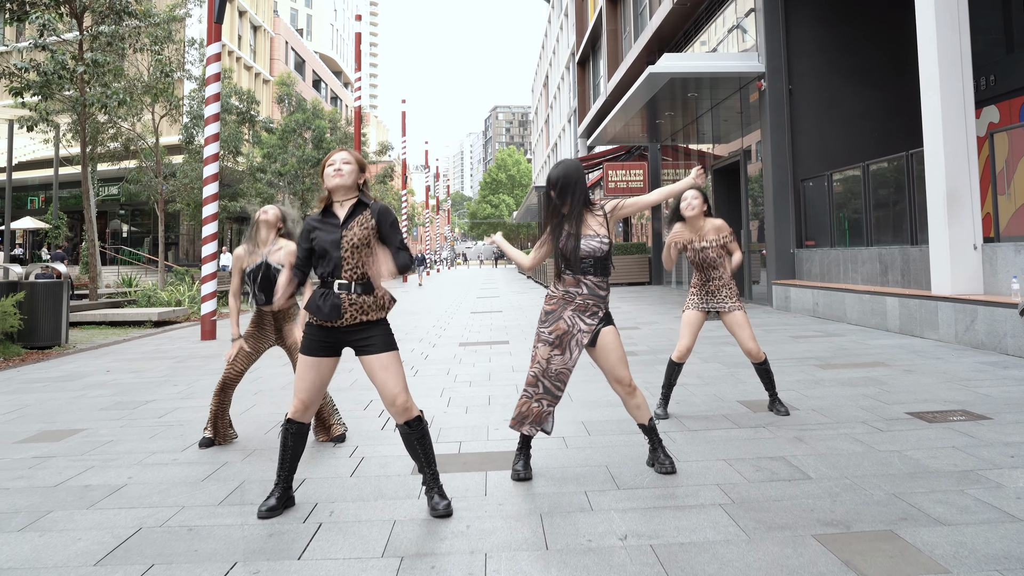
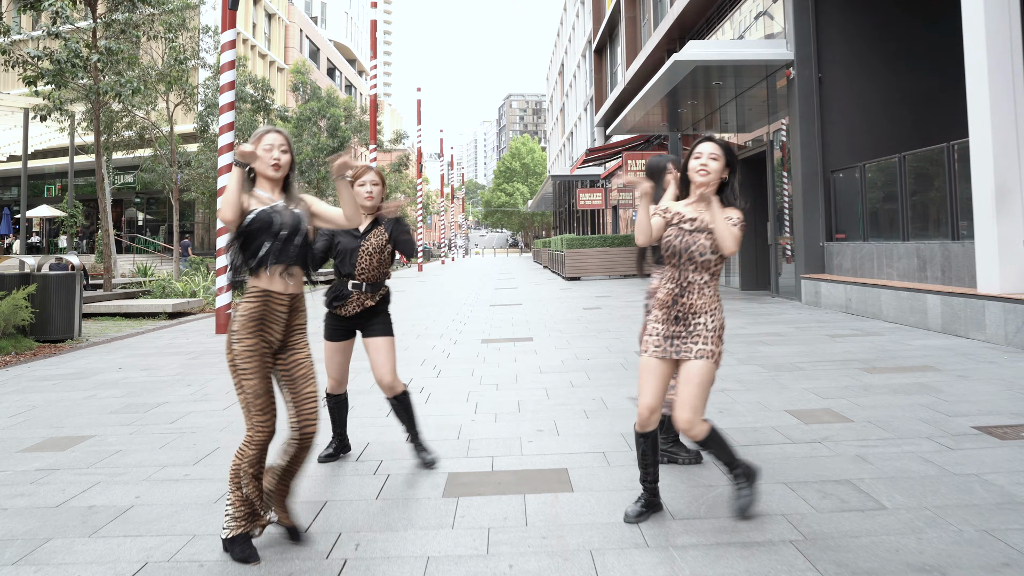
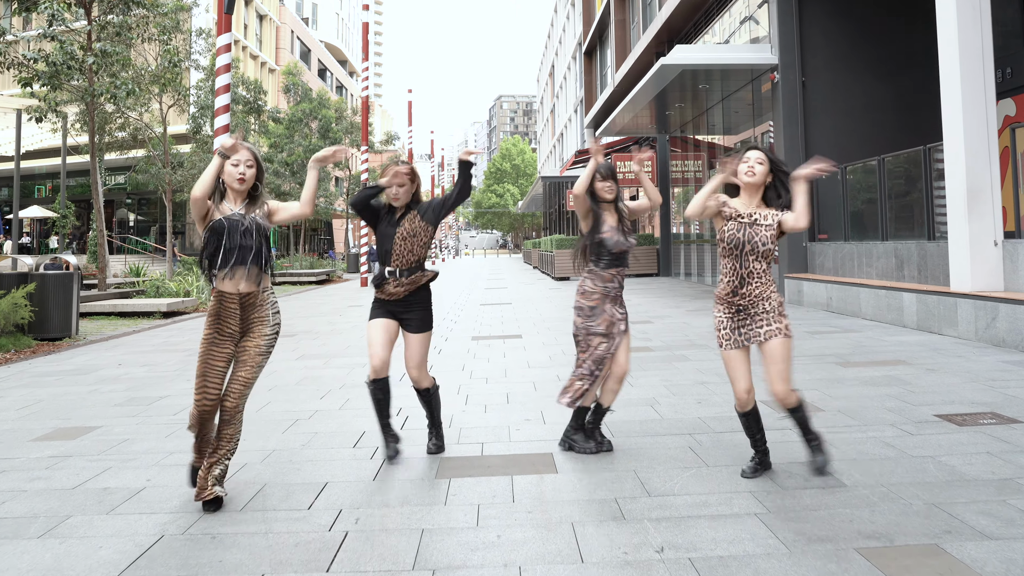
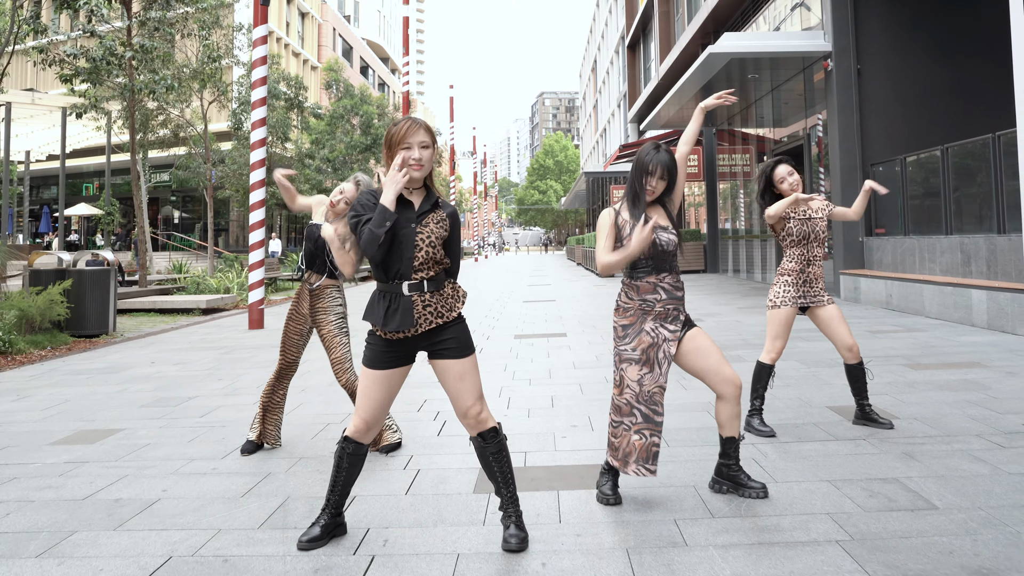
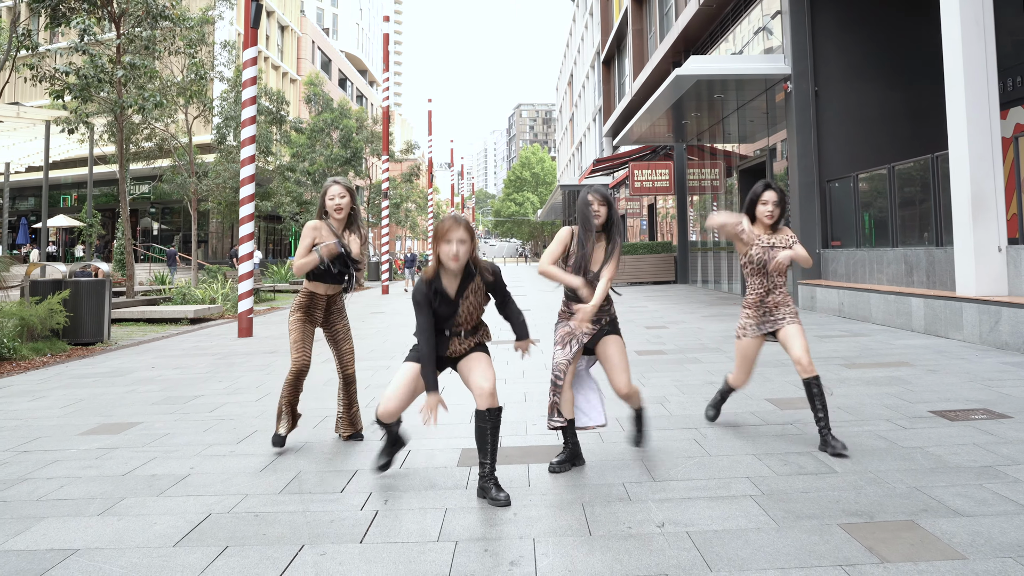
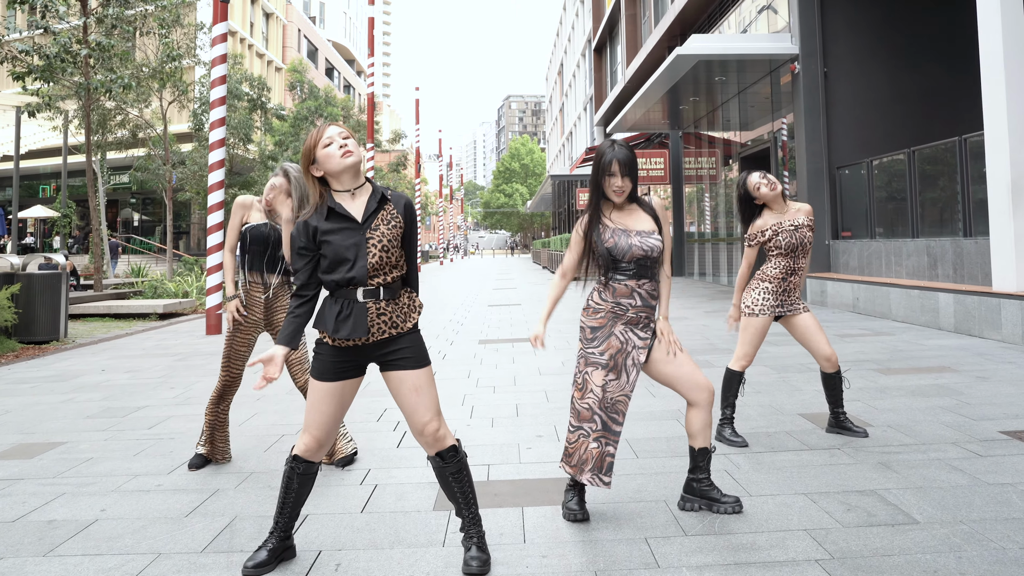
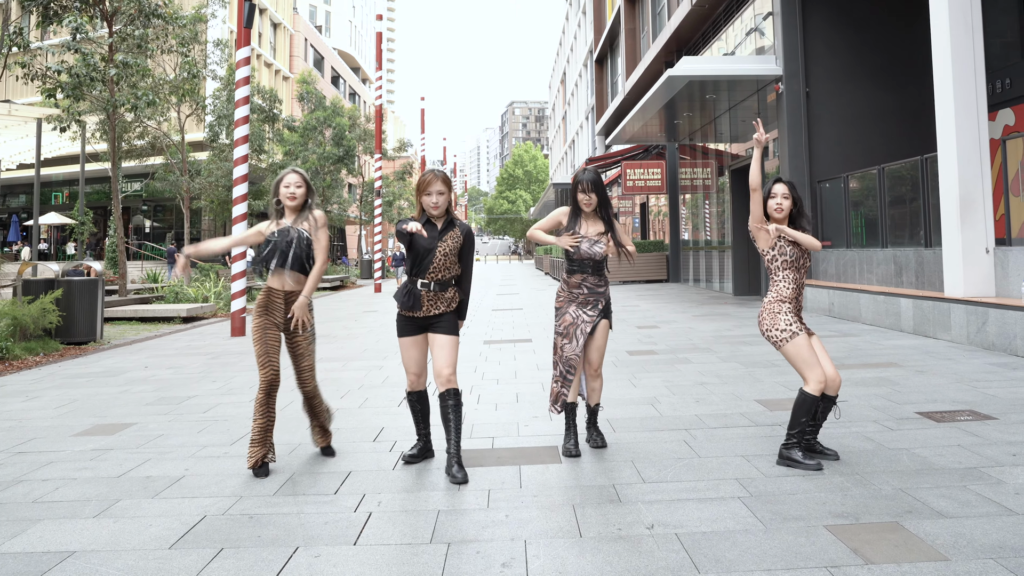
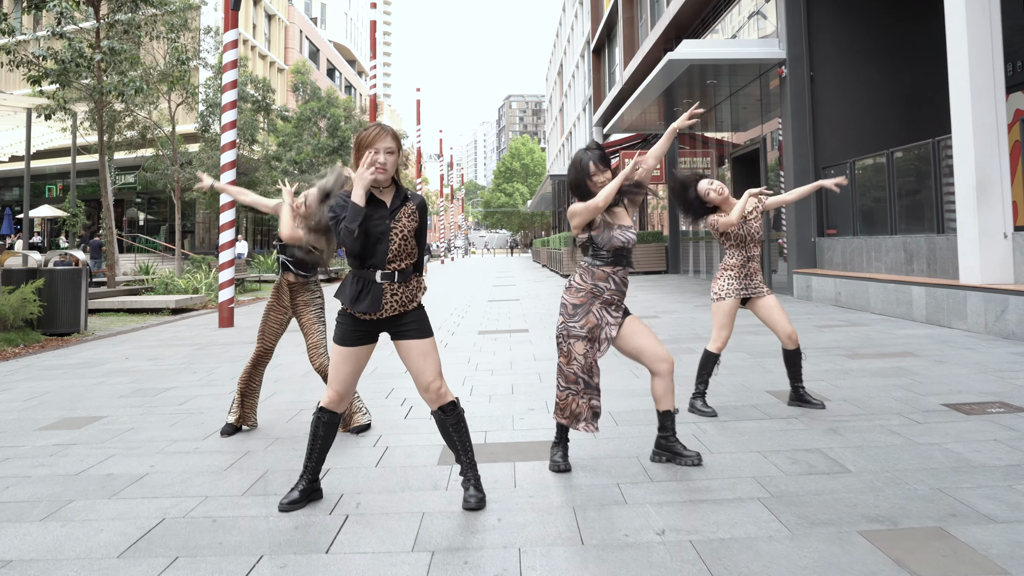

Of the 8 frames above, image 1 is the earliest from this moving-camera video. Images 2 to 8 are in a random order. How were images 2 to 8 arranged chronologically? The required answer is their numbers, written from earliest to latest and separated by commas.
8, 4, 6, 5, 7, 3, 2
